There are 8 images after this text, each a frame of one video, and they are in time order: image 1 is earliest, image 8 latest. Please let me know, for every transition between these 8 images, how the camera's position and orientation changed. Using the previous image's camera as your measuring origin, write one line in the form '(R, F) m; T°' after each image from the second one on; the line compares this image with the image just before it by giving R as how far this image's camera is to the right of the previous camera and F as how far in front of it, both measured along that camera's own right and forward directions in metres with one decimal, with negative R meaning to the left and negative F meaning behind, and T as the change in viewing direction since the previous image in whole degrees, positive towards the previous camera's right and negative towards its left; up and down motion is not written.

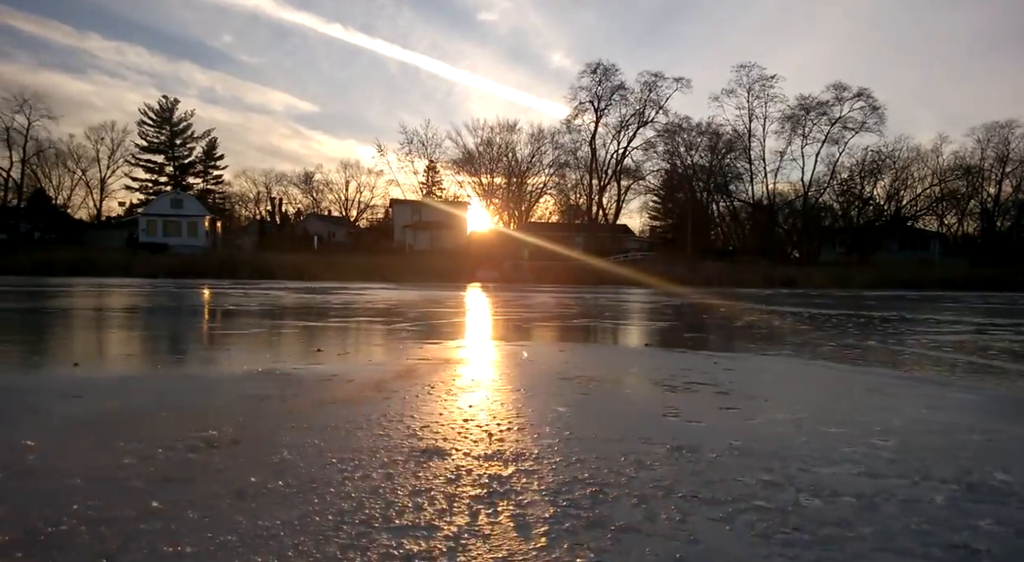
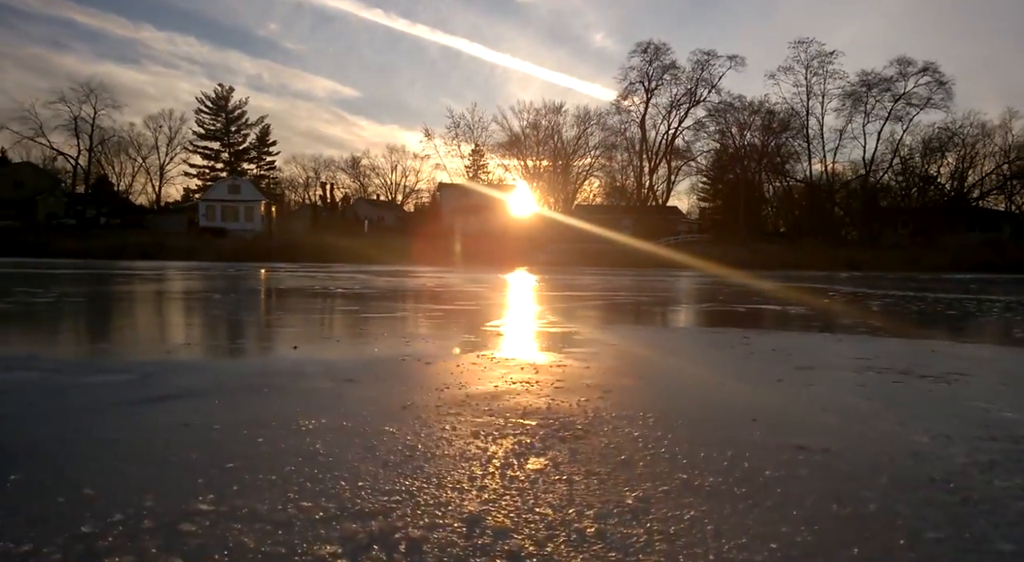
(-1.4, +0.1) m; -5°
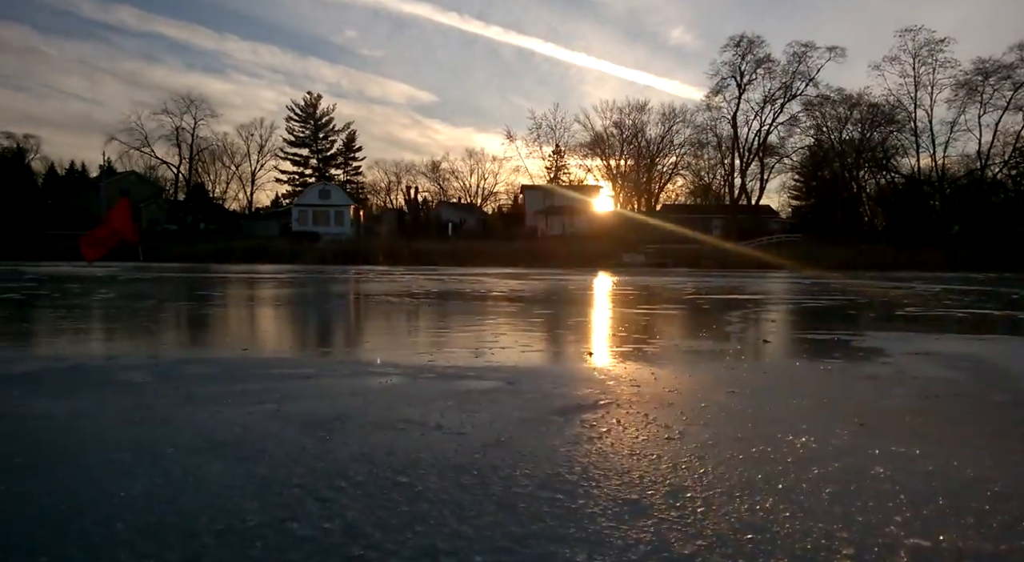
(-1.8, +0.1) m; -9°
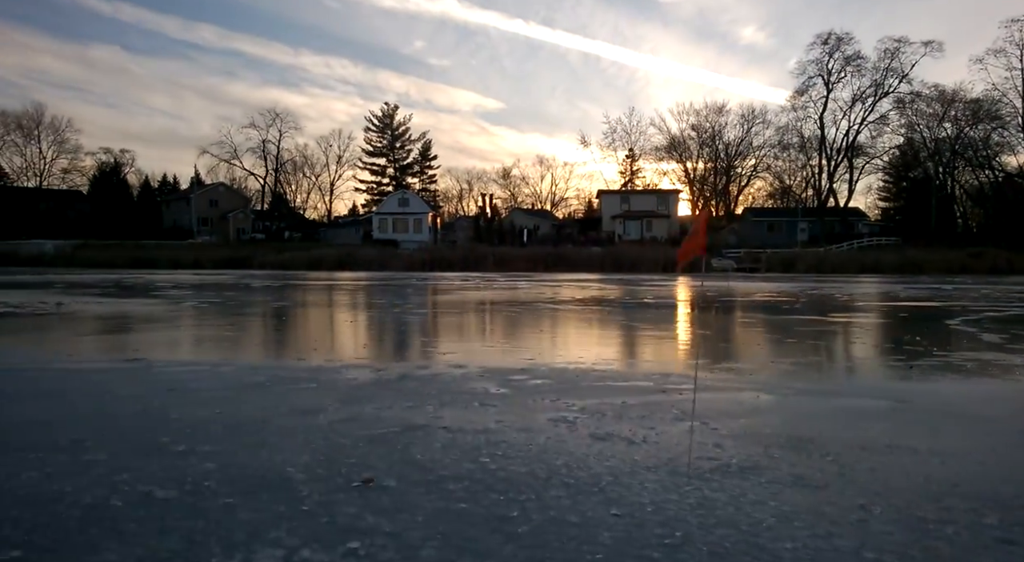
(-1.9, +0.1) m; -8°
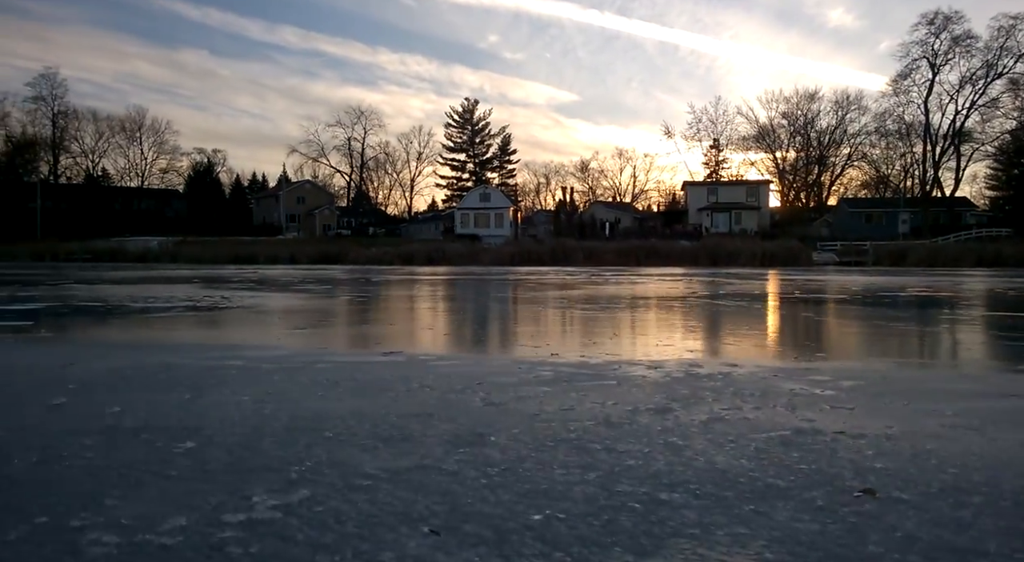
(-1.5, +0.1) m; -8°
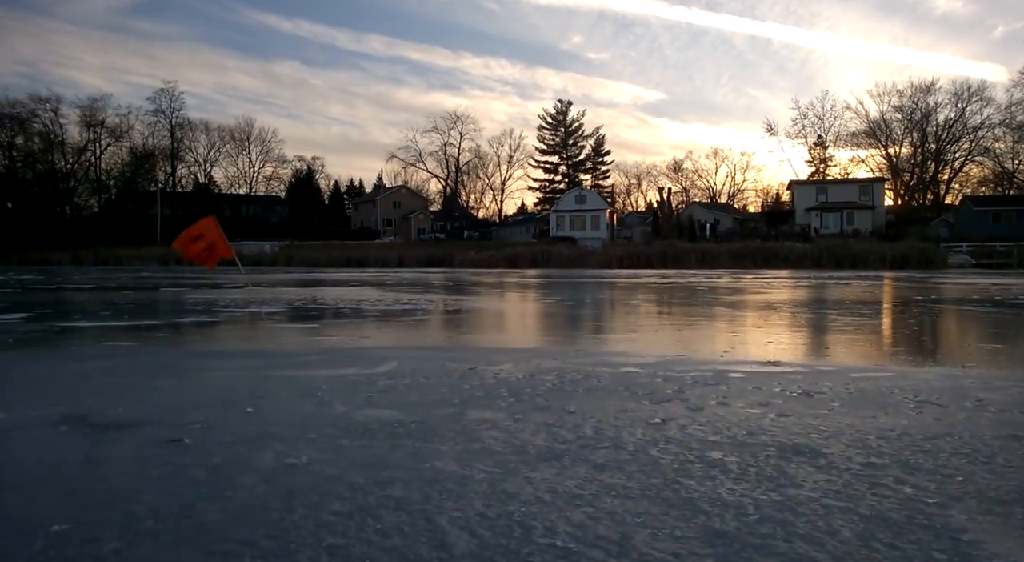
(-2.7, 0.0) m; -9°
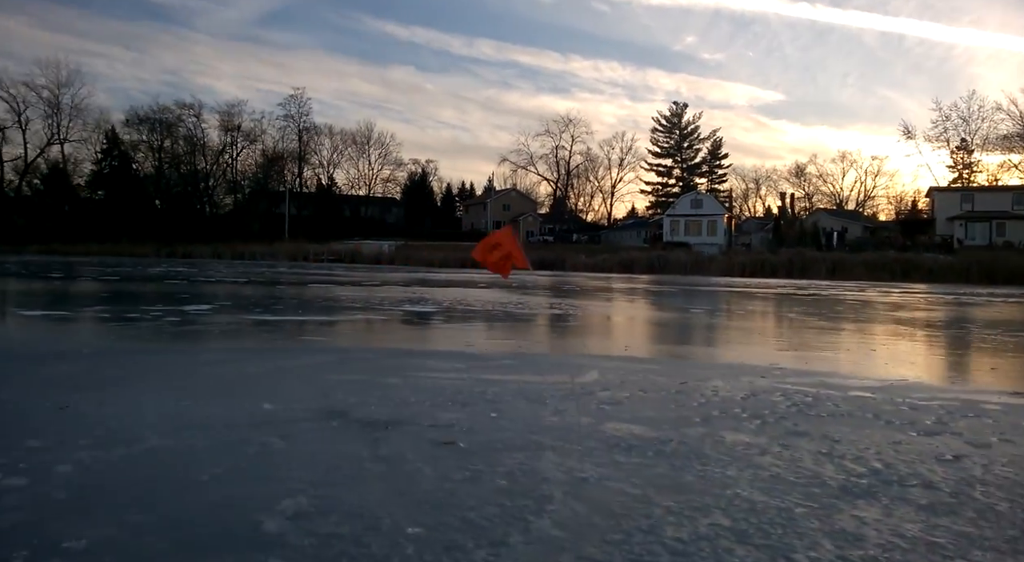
(-0.9, +0.1) m; -9°
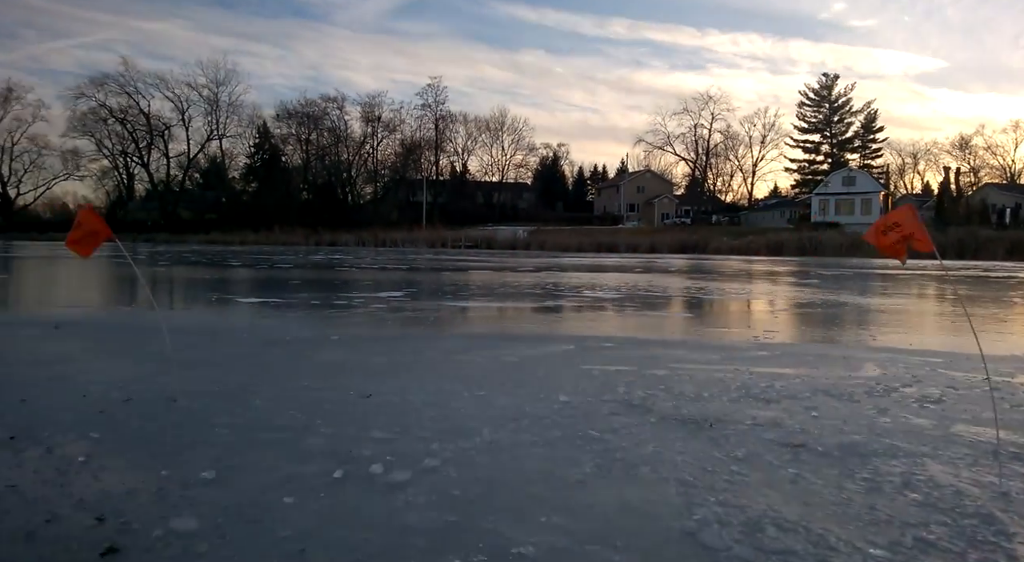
(-1.1, +0.2) m; -11°
